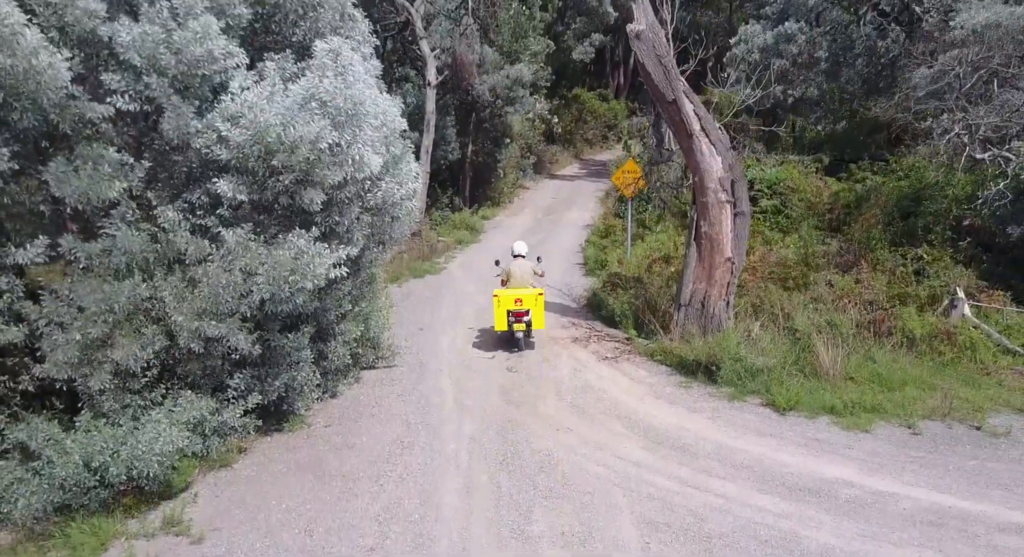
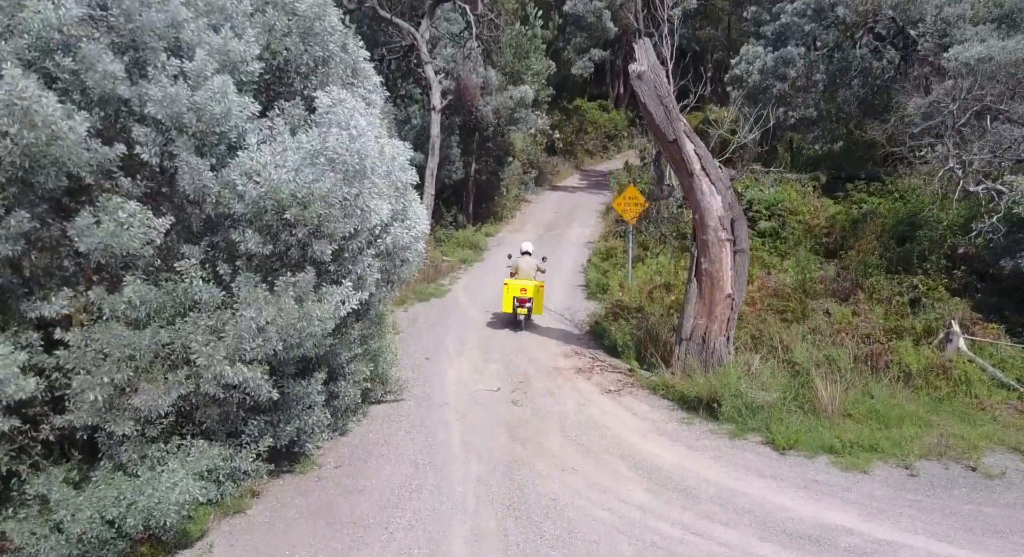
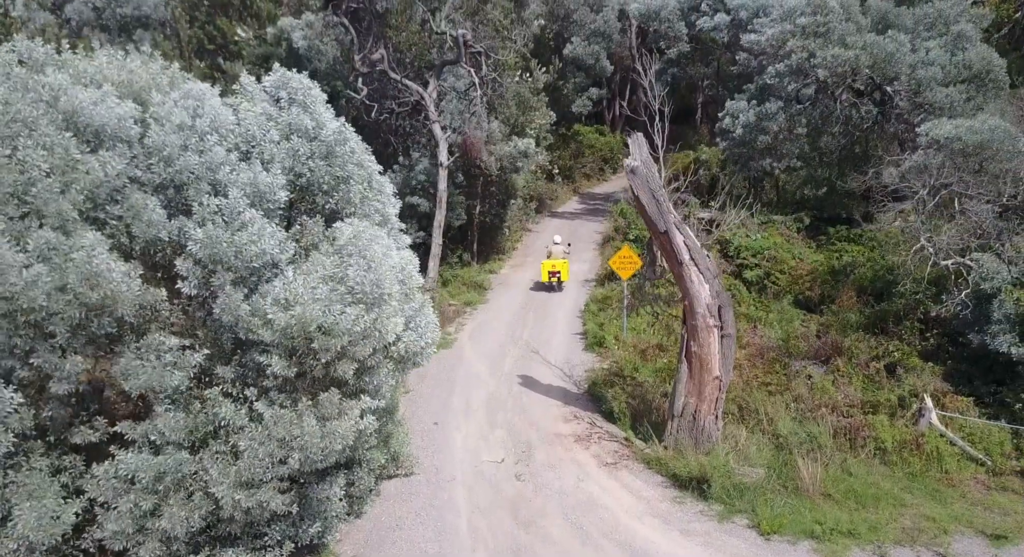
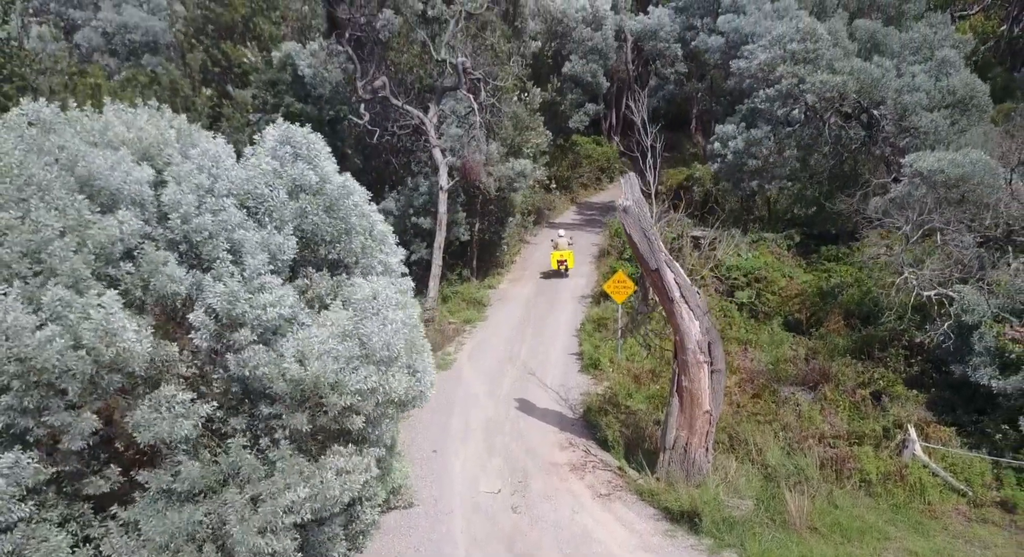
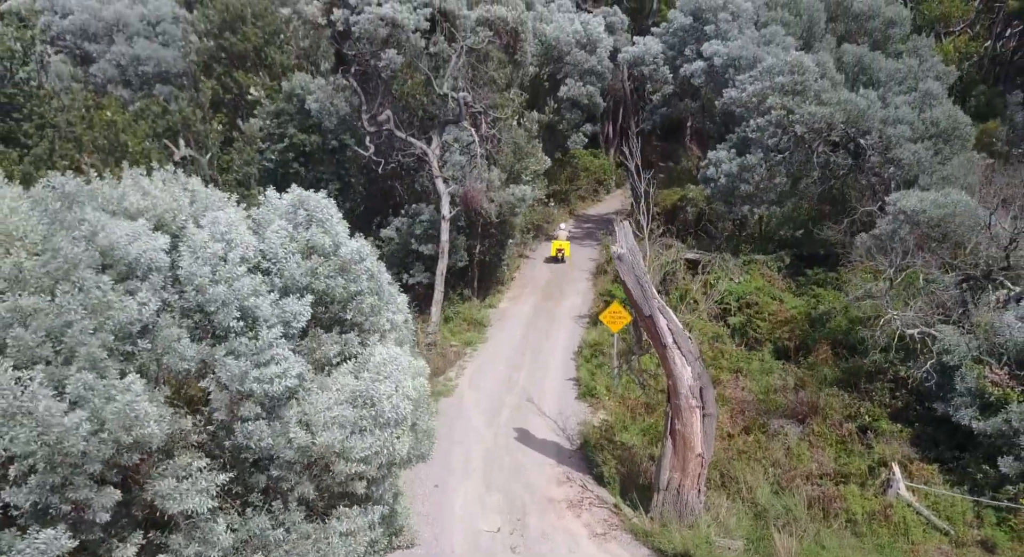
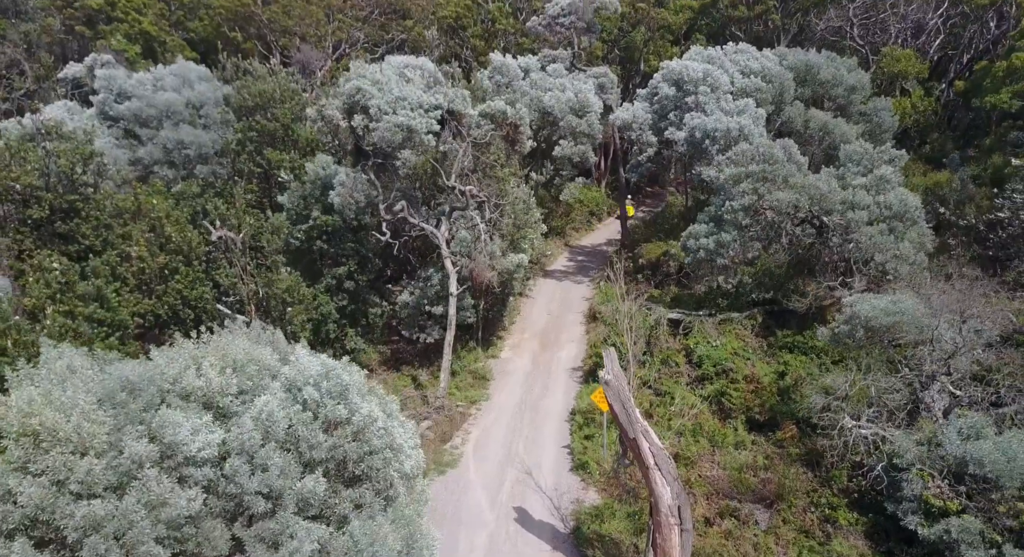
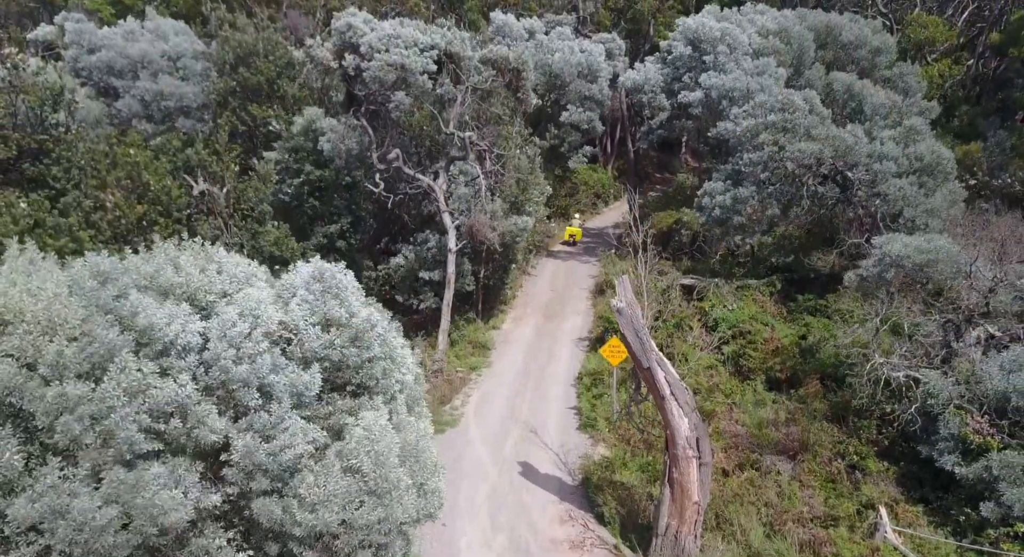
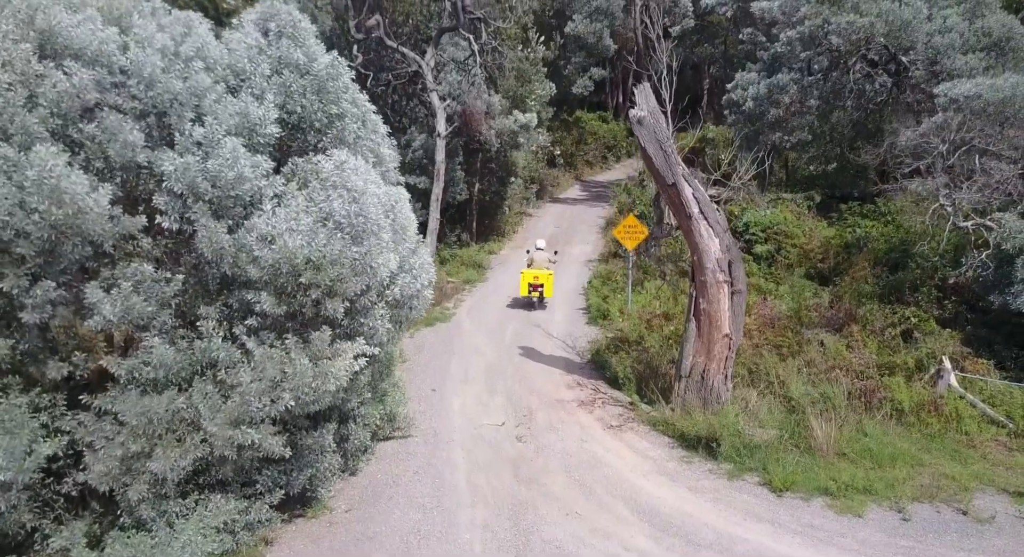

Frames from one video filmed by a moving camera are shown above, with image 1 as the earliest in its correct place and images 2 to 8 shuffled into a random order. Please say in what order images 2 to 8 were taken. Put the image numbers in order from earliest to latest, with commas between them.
2, 8, 3, 4, 5, 7, 6
